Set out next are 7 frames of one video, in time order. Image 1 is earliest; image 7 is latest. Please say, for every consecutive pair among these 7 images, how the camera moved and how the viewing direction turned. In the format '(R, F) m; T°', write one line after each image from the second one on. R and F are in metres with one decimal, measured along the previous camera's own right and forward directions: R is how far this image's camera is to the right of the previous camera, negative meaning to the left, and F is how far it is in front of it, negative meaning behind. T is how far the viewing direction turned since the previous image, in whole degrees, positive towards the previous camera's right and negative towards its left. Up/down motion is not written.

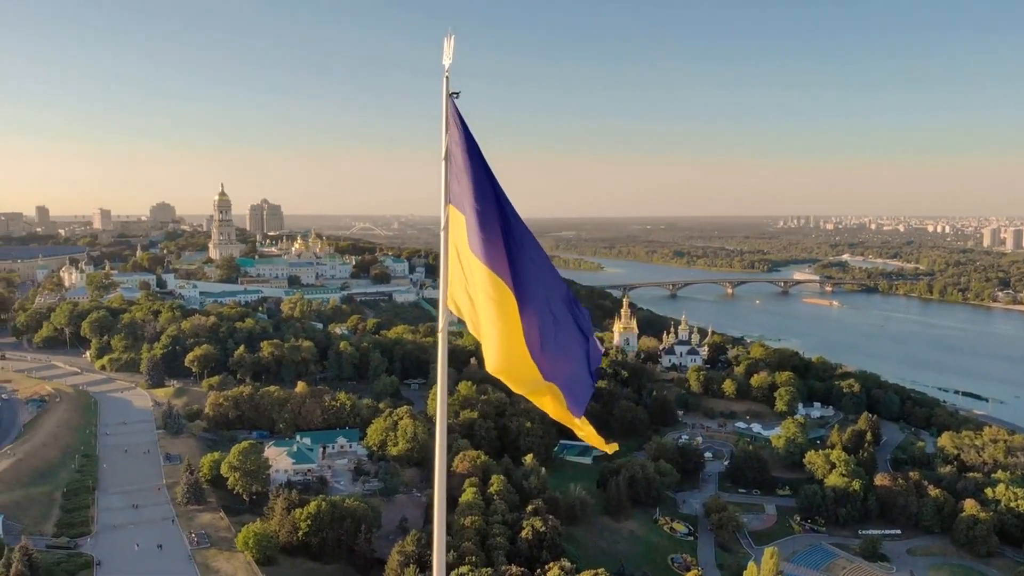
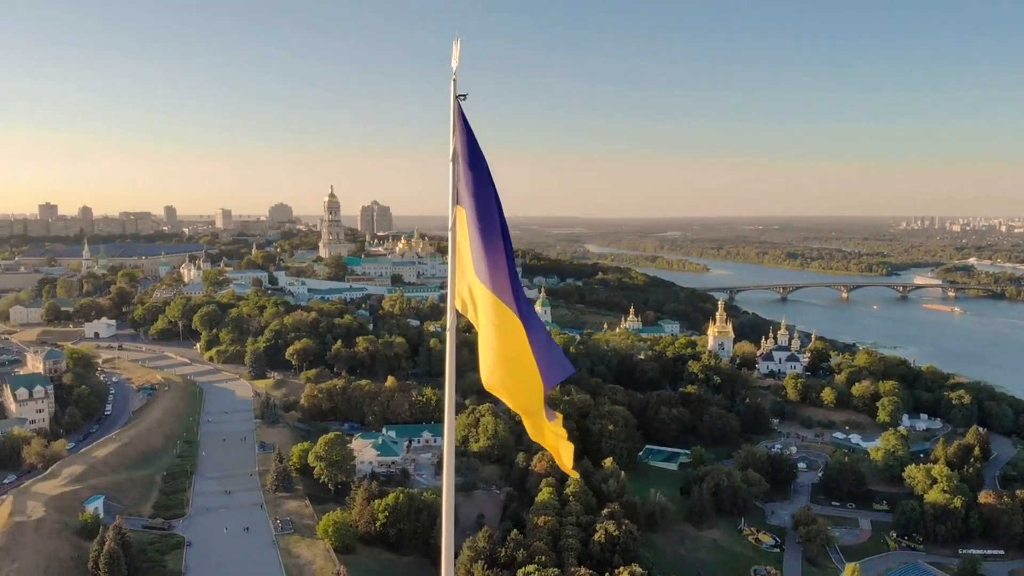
(+1.6, +0.1) m; -9°
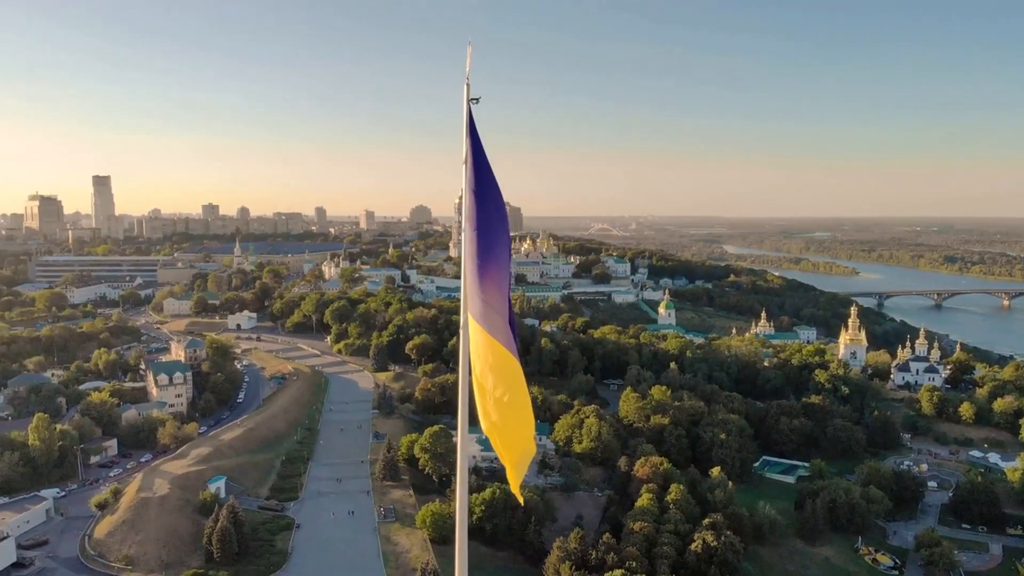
(+2.0, +0.1) m; -11°
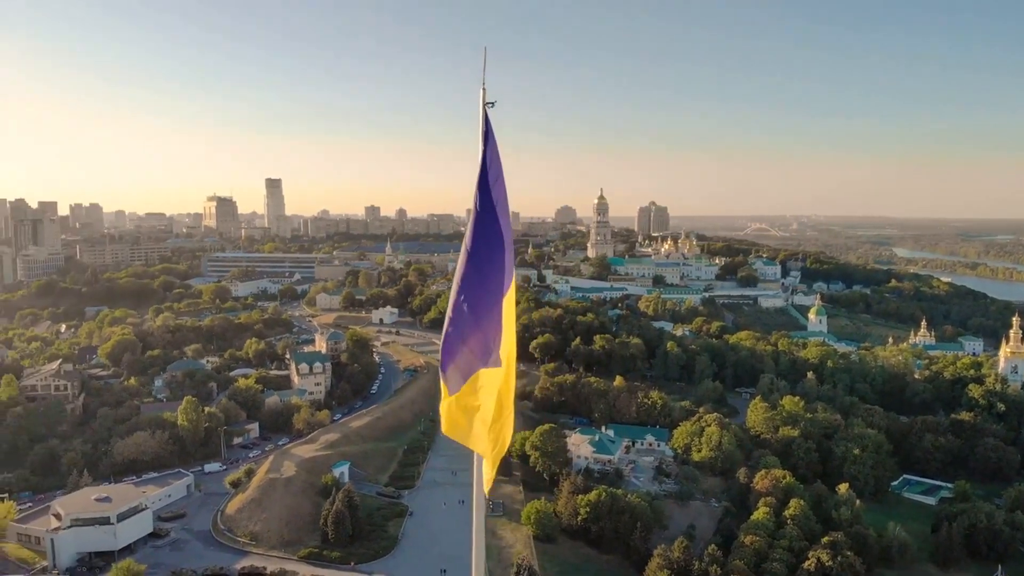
(+2.3, +0.2) m; -12°
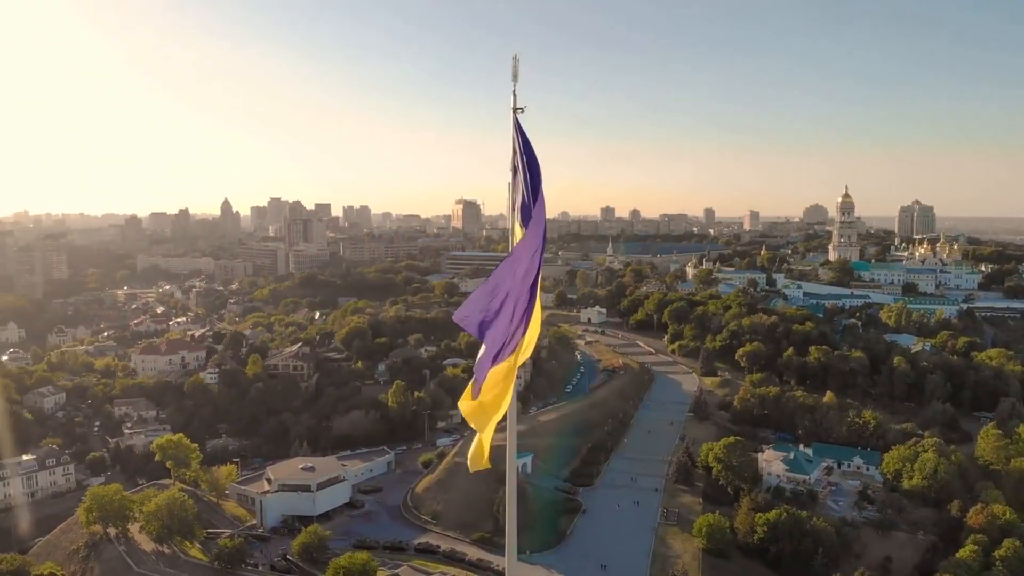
(+3.6, +0.5) m; -19°
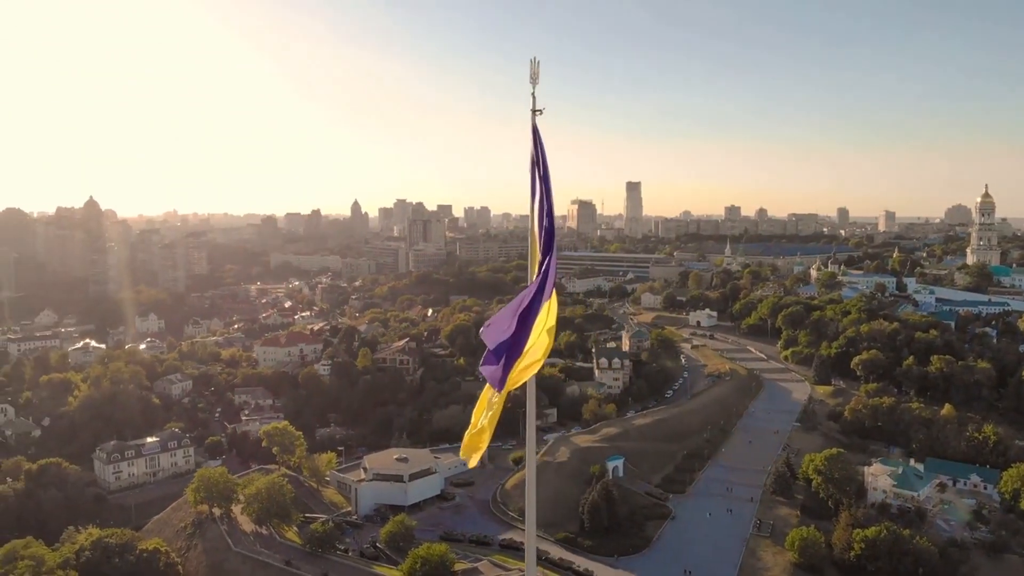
(+1.8, 0.0) m; -10°
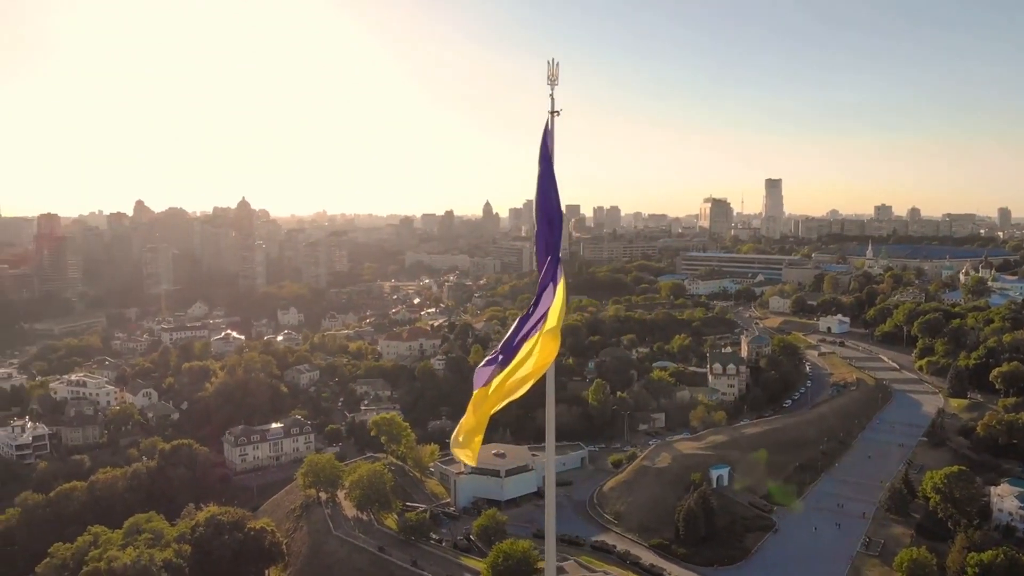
(+2.0, +0.1) m; -11°
